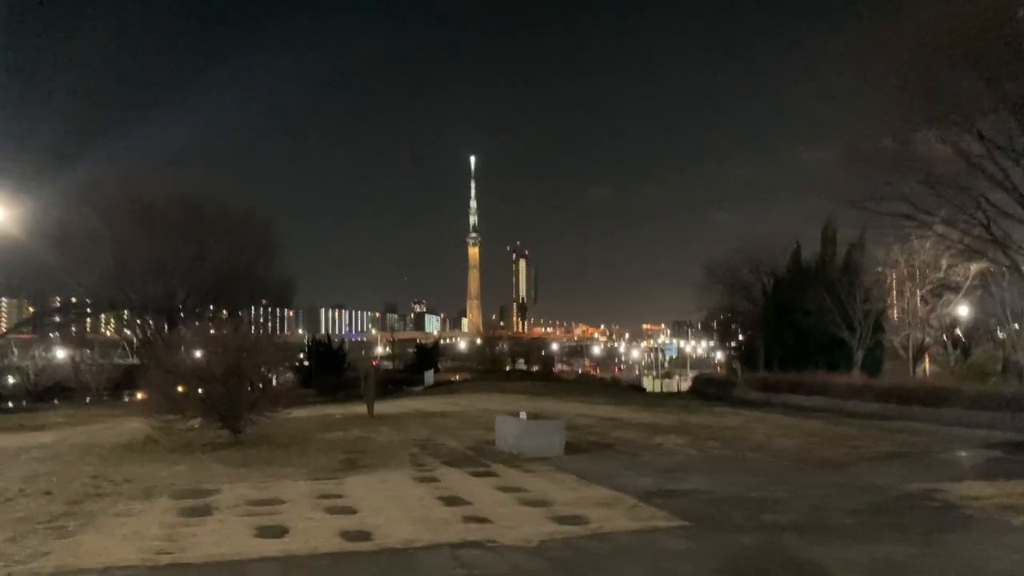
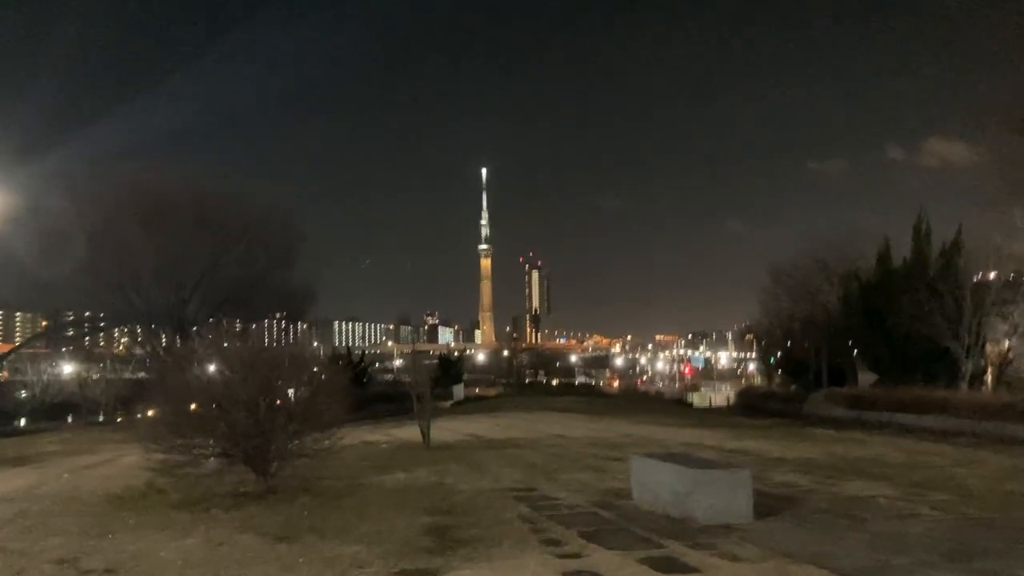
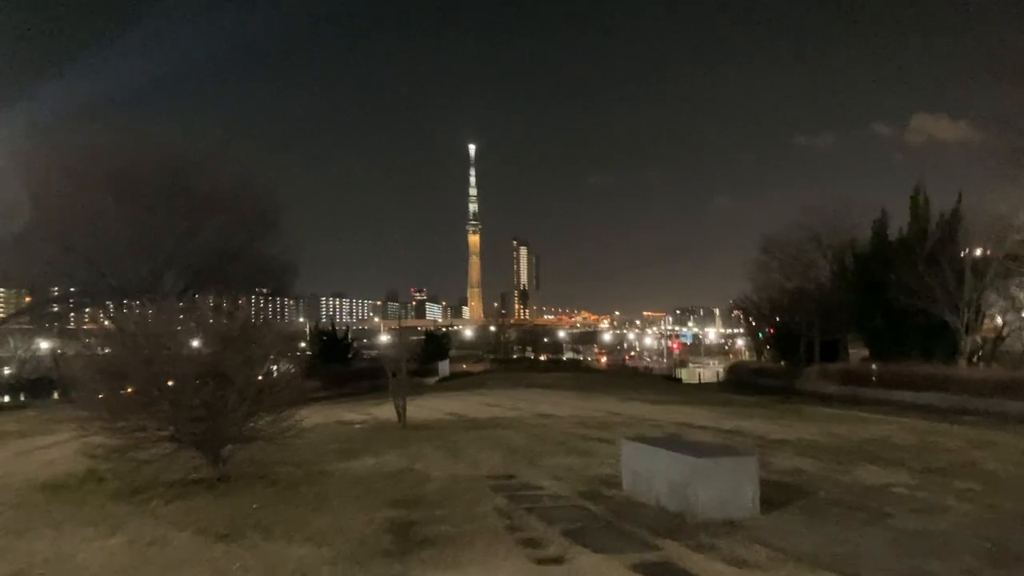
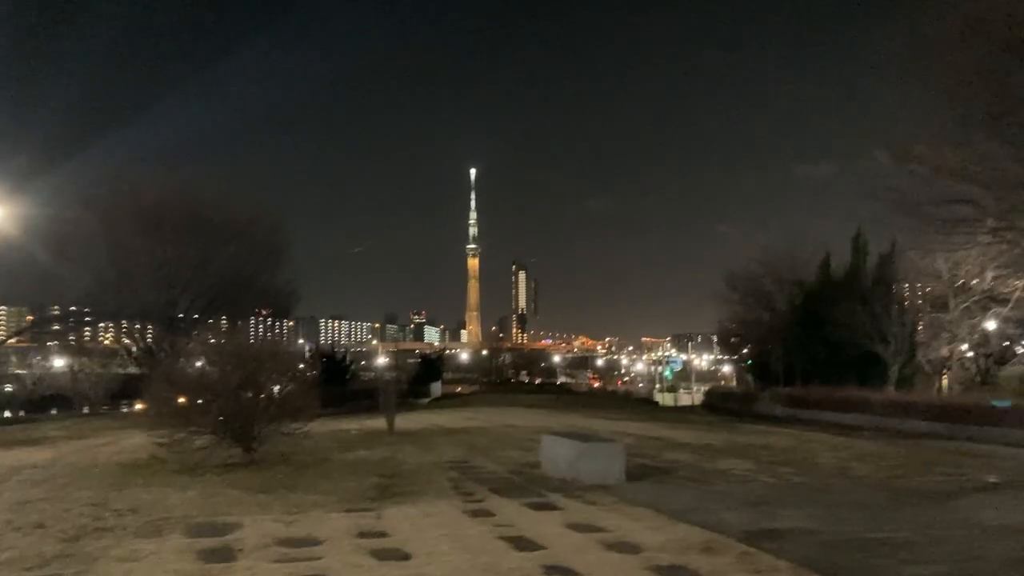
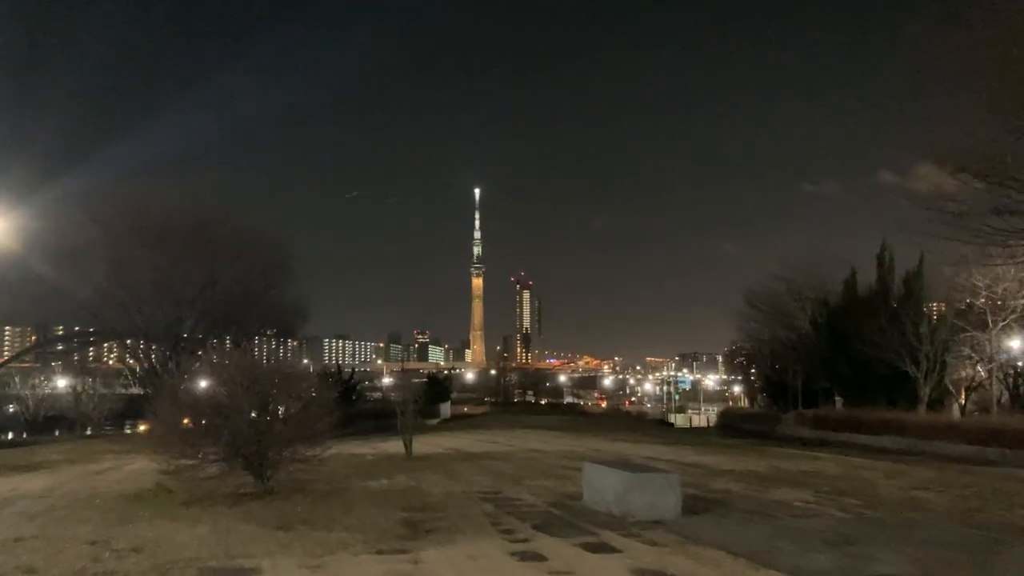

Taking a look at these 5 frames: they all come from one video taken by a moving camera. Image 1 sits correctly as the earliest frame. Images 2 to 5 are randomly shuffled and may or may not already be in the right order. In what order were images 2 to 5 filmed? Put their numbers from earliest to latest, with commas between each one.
4, 5, 2, 3
